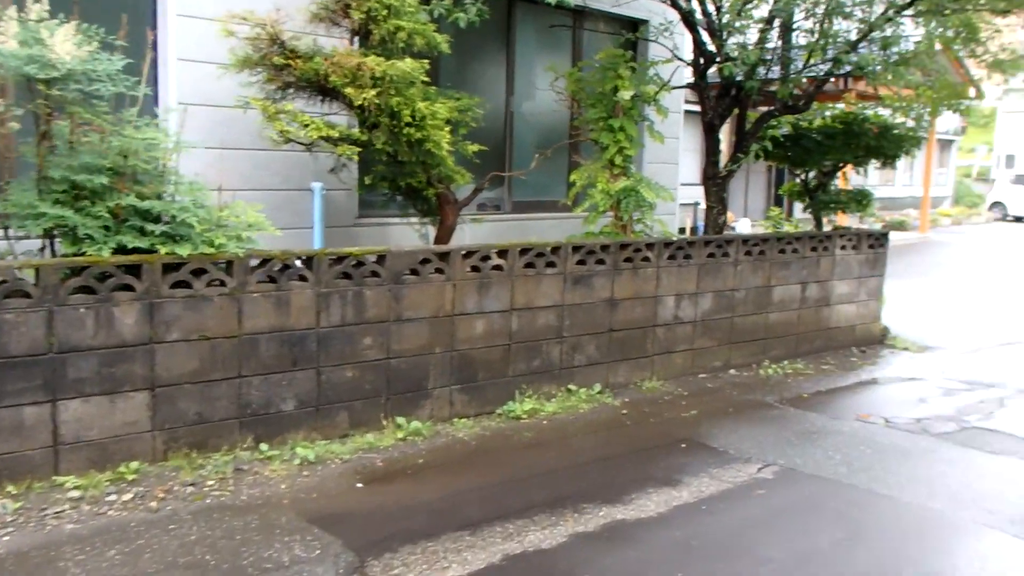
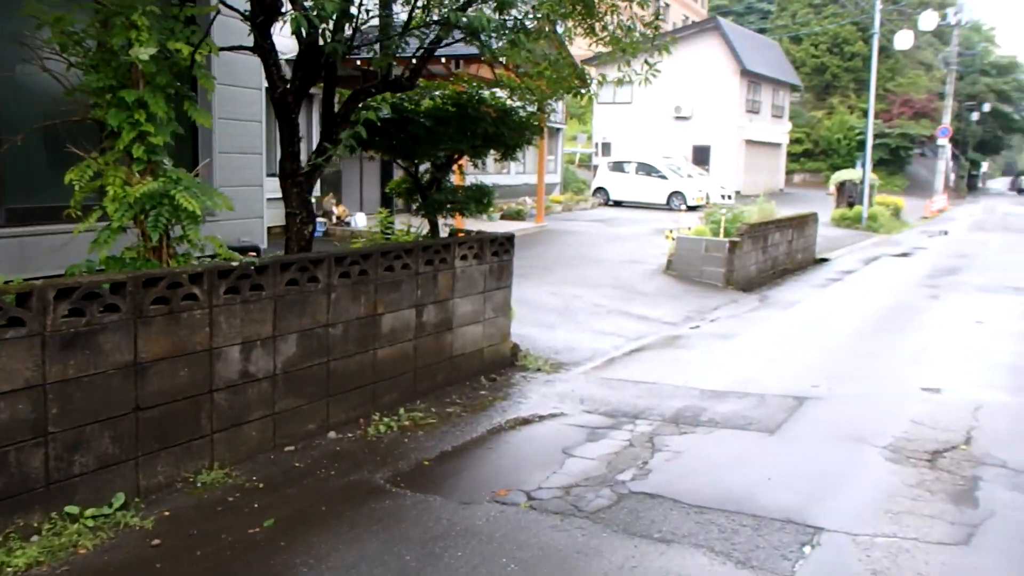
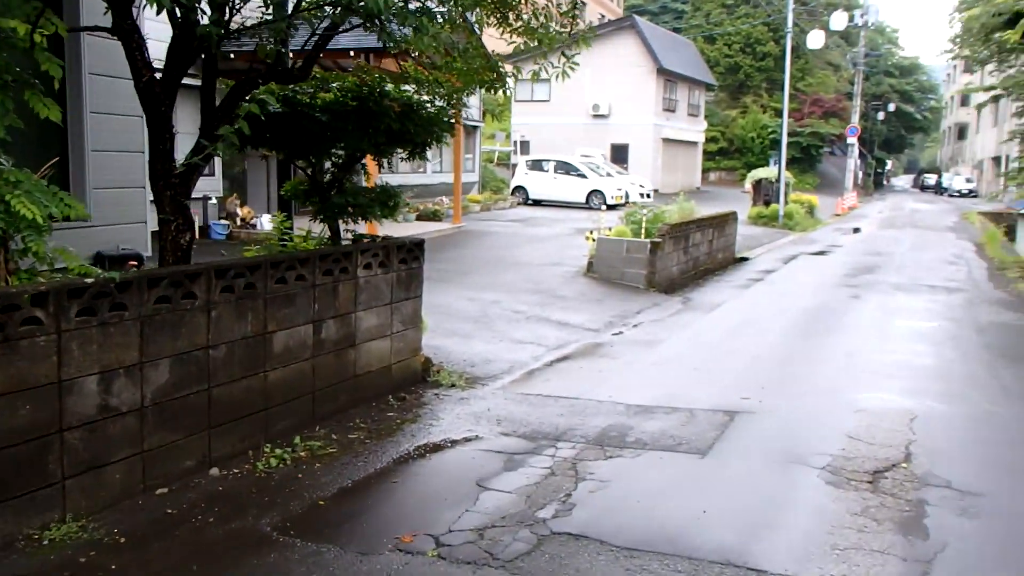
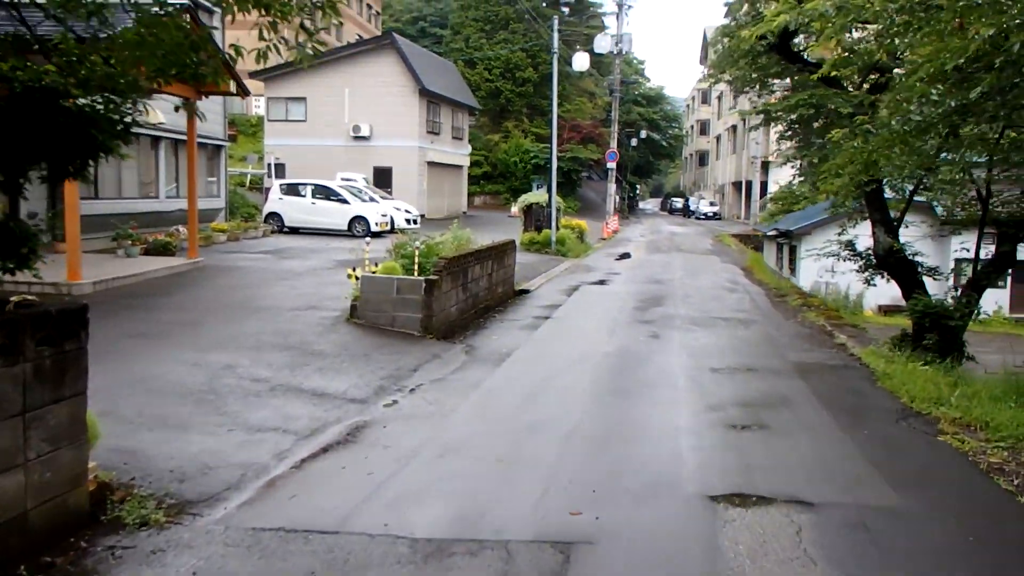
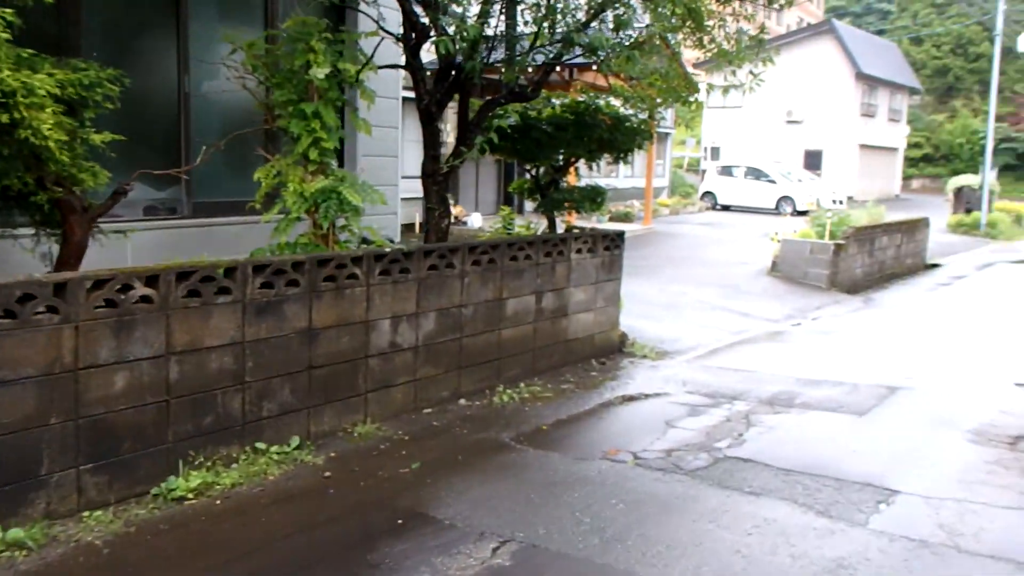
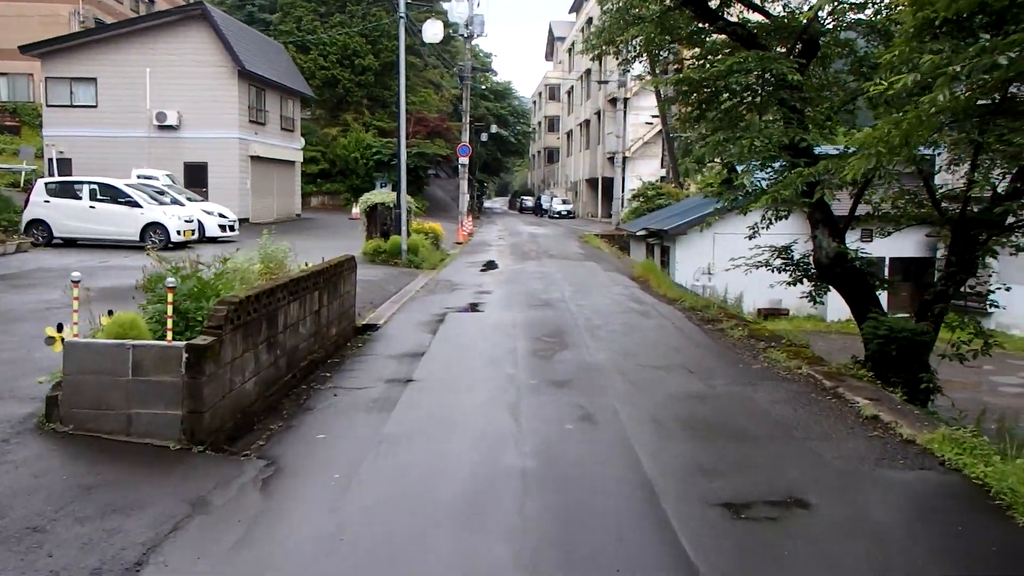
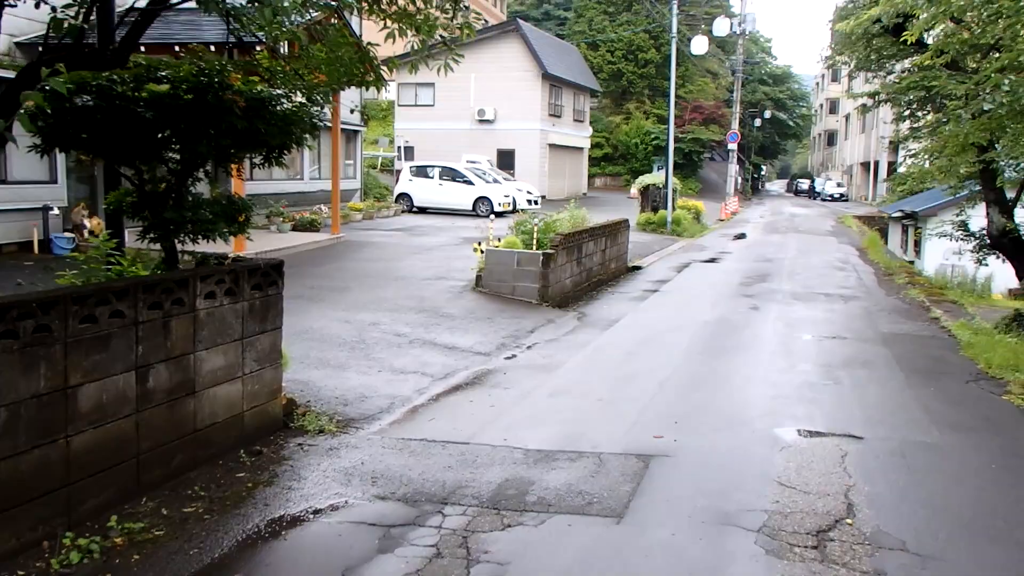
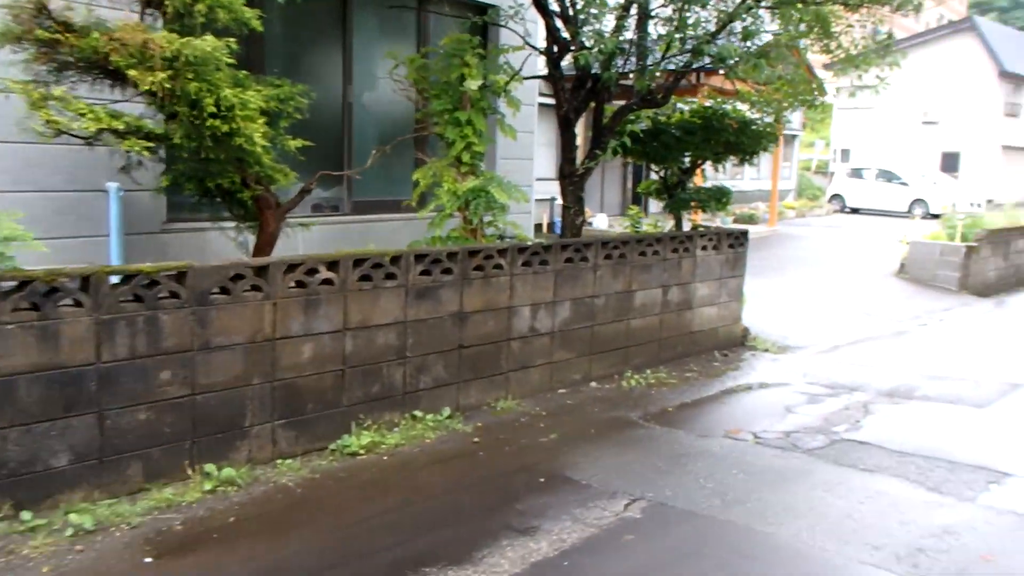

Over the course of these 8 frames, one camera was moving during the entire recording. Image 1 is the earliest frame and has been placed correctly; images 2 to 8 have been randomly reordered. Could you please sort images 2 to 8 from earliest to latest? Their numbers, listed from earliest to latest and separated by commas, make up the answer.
8, 5, 2, 3, 7, 4, 6
